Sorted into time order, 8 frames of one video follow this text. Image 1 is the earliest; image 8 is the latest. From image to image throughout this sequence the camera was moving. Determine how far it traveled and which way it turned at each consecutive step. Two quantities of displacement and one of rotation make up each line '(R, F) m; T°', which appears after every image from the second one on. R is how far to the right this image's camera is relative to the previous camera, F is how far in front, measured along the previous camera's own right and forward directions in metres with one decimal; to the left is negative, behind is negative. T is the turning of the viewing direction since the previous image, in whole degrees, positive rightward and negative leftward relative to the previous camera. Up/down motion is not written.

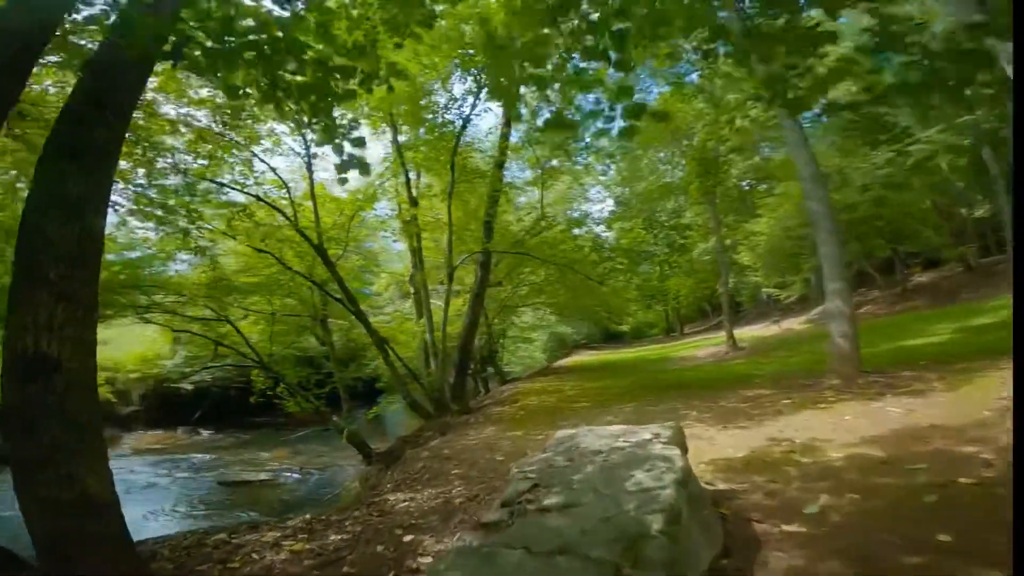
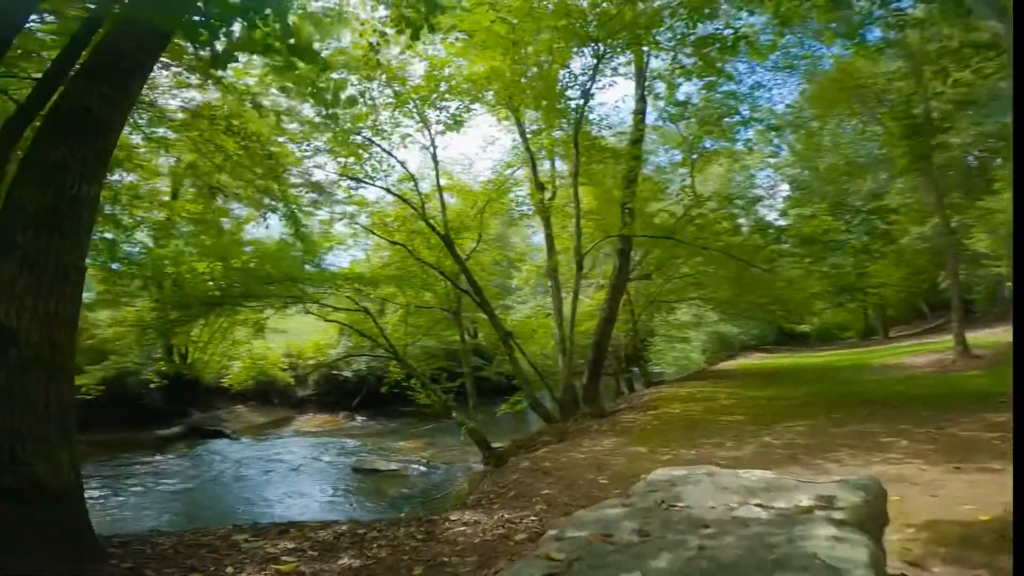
(+0.4, +1.1) m; -18°
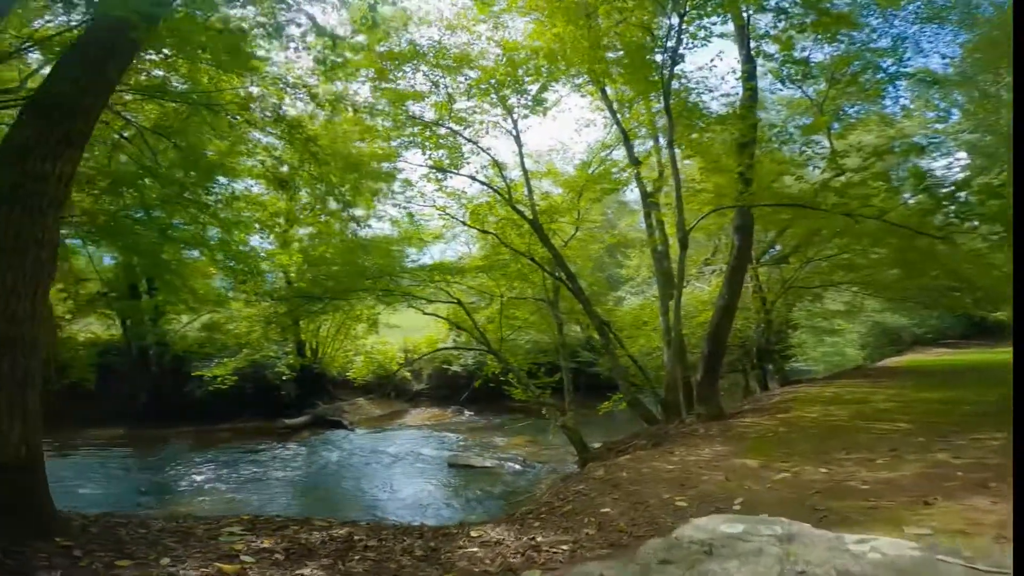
(+0.5, +0.8) m; -14°
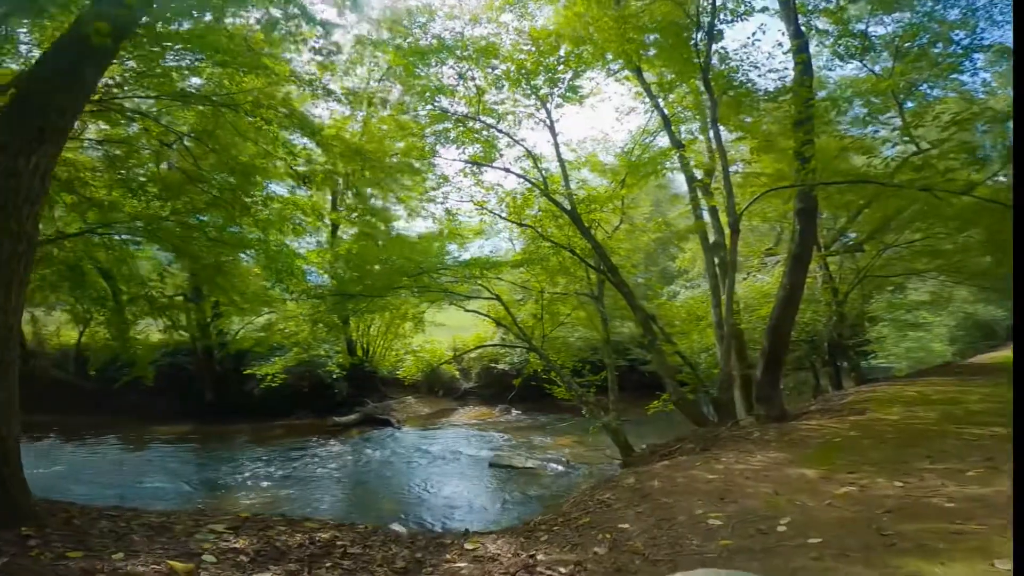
(+0.3, +0.3) m; -6°
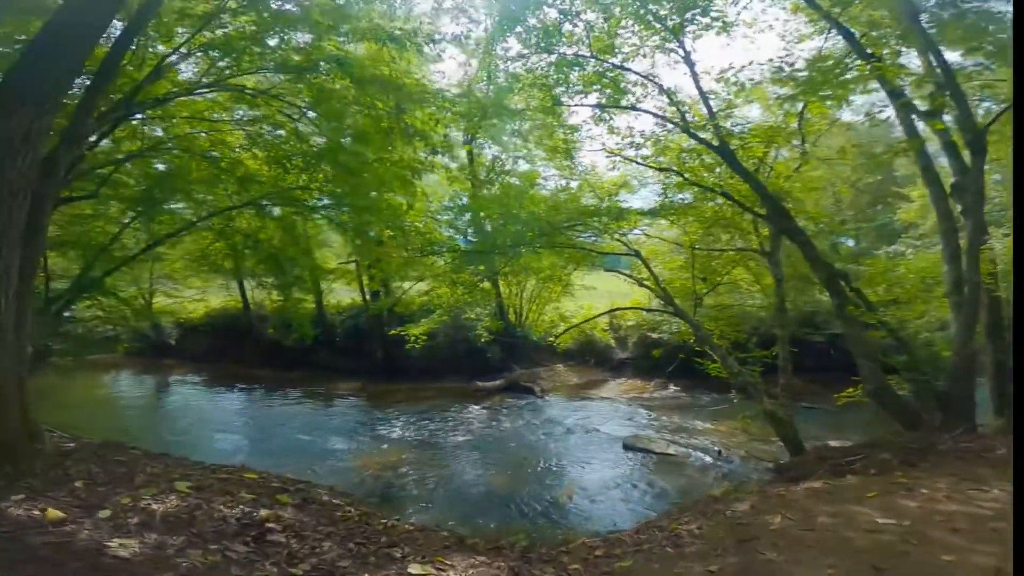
(+0.7, +1.0) m; -21°
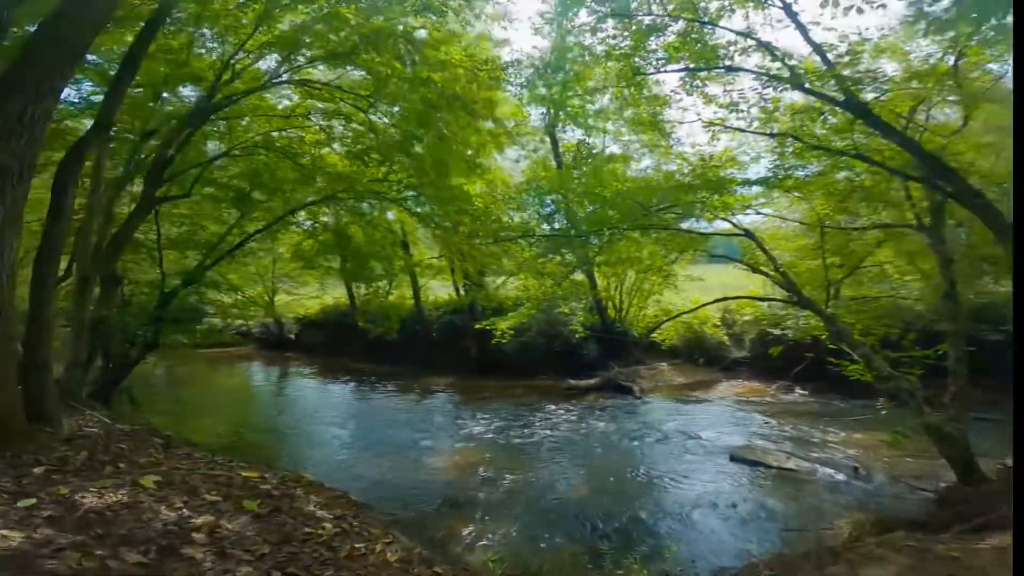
(+0.4, +0.7) m; -13°
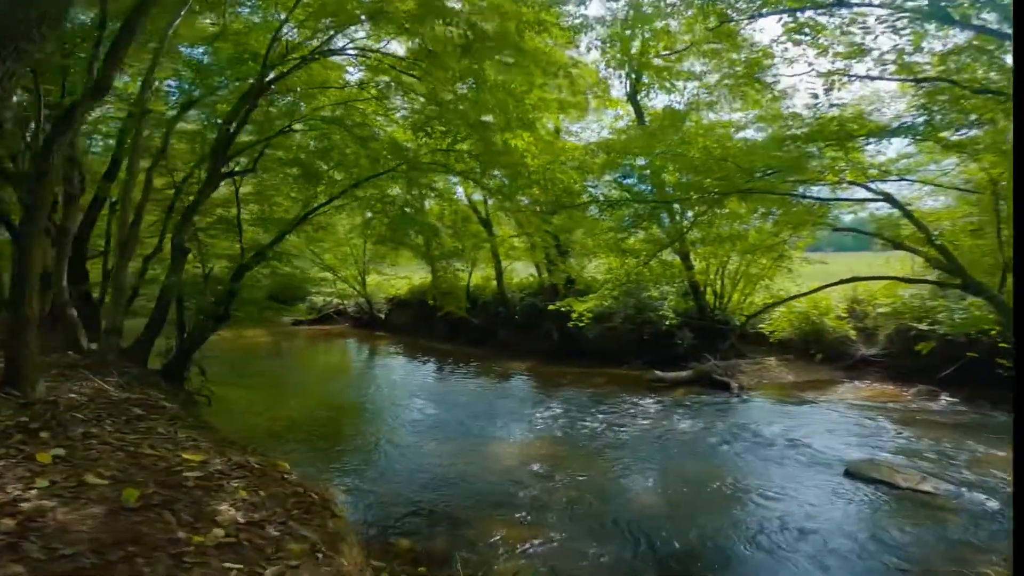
(+0.5, +0.8) m; -12°
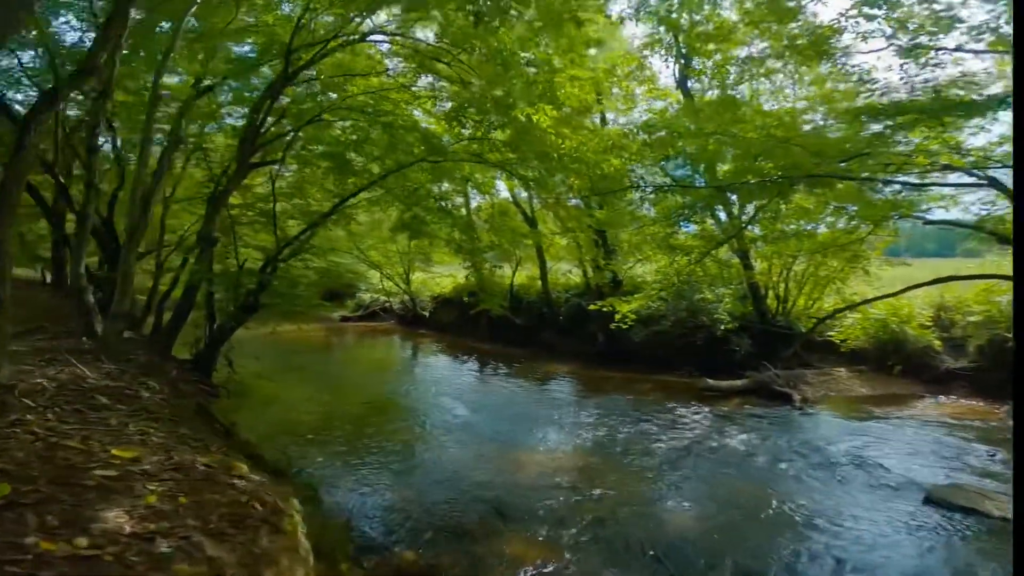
(+0.3, +0.5) m; -6°
